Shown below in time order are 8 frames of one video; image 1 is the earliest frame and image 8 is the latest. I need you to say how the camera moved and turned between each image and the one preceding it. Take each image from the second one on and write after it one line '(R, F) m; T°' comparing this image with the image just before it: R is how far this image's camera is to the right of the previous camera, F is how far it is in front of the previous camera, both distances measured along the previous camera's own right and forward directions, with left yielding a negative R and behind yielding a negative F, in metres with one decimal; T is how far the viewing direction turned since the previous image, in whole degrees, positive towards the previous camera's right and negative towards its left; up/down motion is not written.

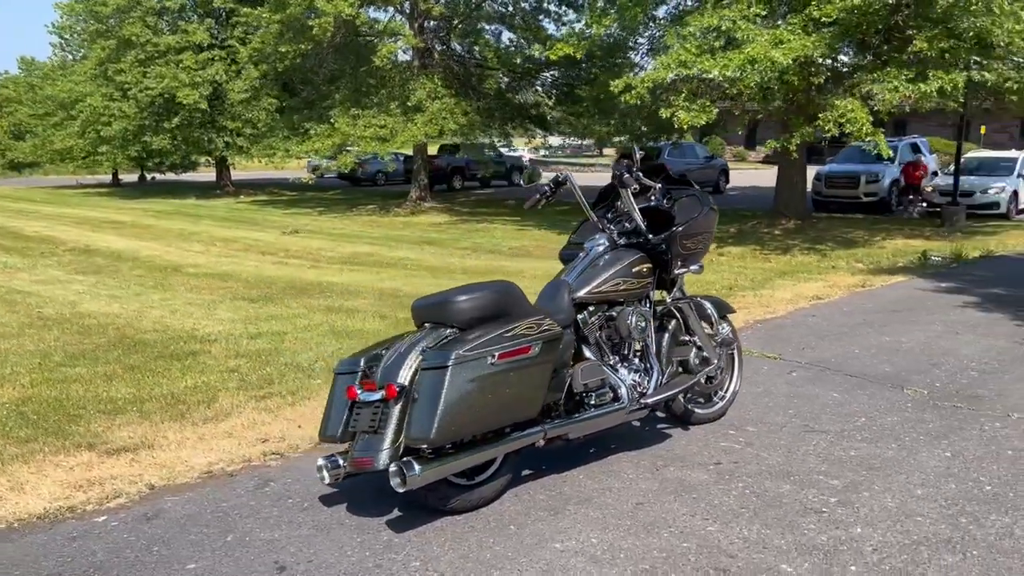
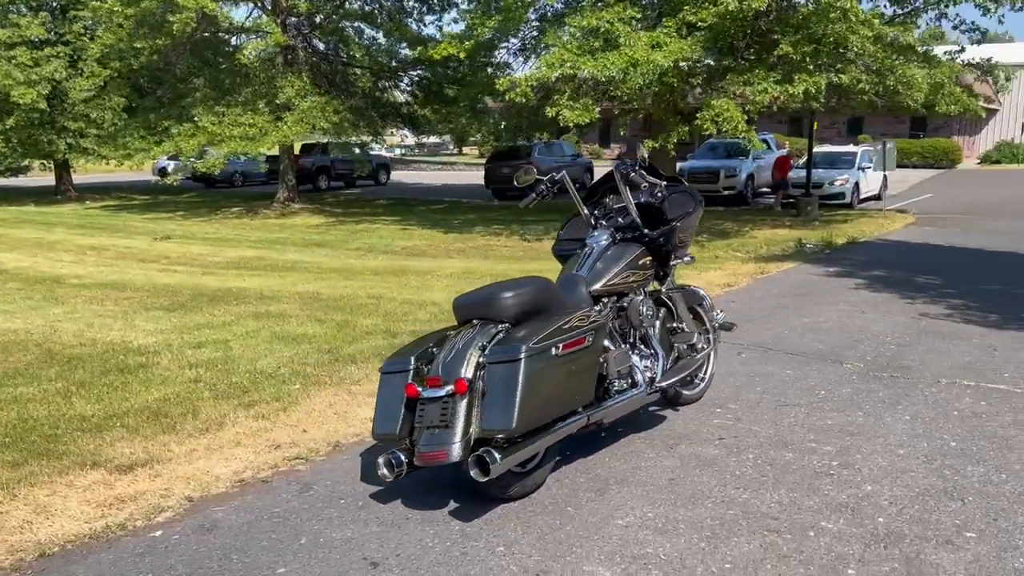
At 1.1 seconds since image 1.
(-0.8, -0.1) m; +10°
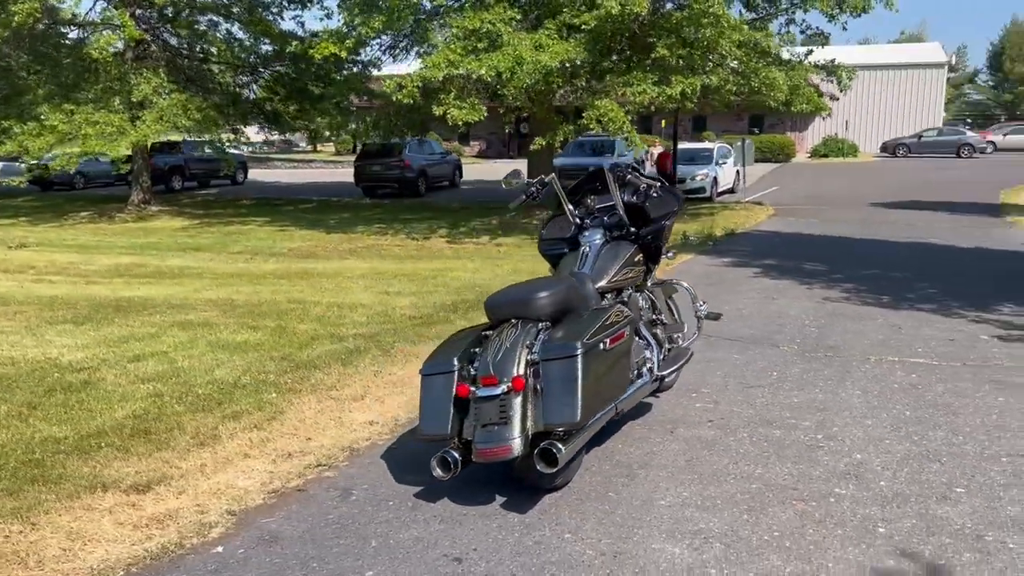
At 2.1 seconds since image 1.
(-0.8, -0.1) m; +10°
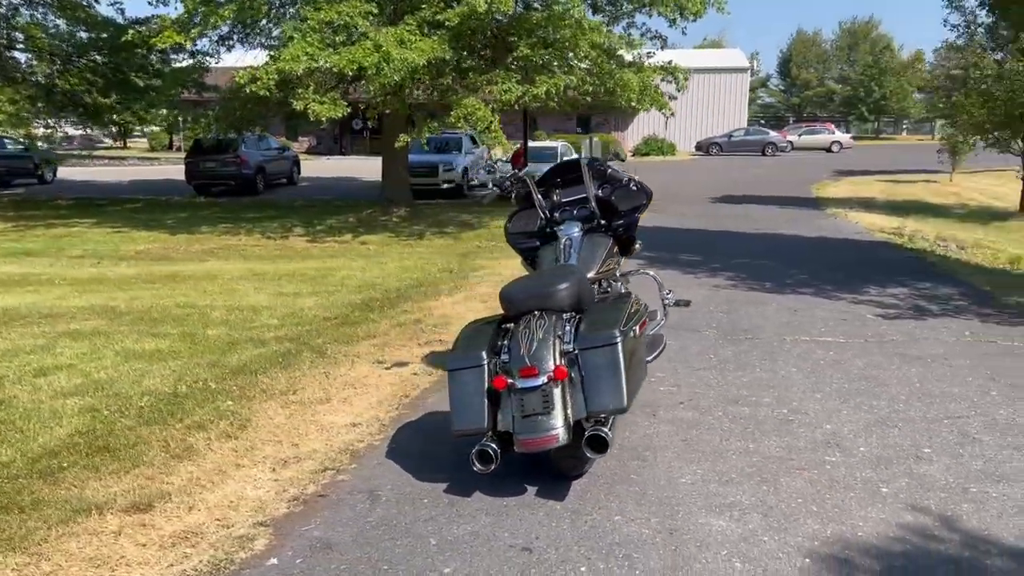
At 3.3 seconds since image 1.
(-0.9, +0.1) m; +12°
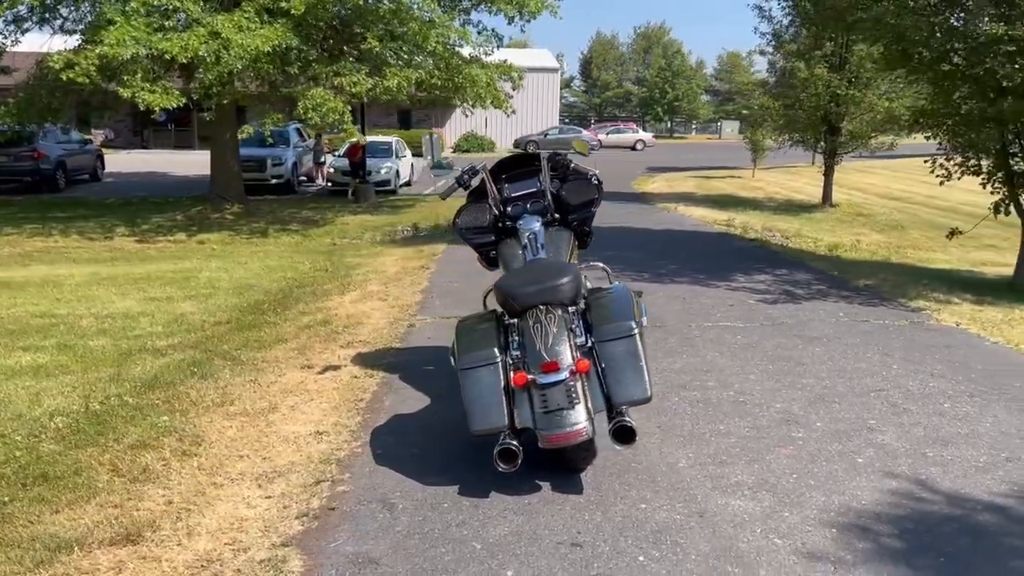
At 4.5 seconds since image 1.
(-0.9, +0.2) m; +13°
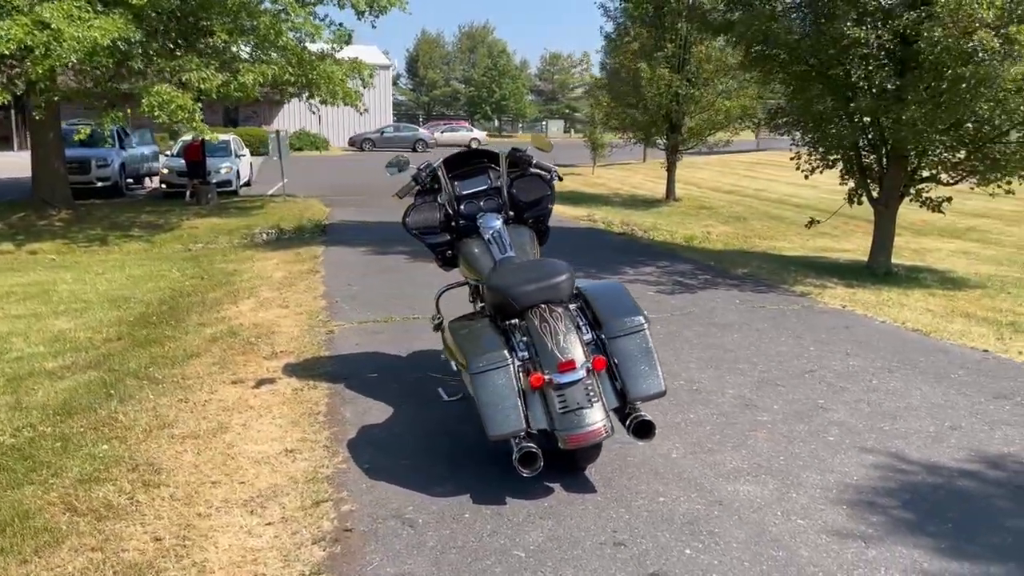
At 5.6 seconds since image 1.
(-0.8, +0.2) m; +11°
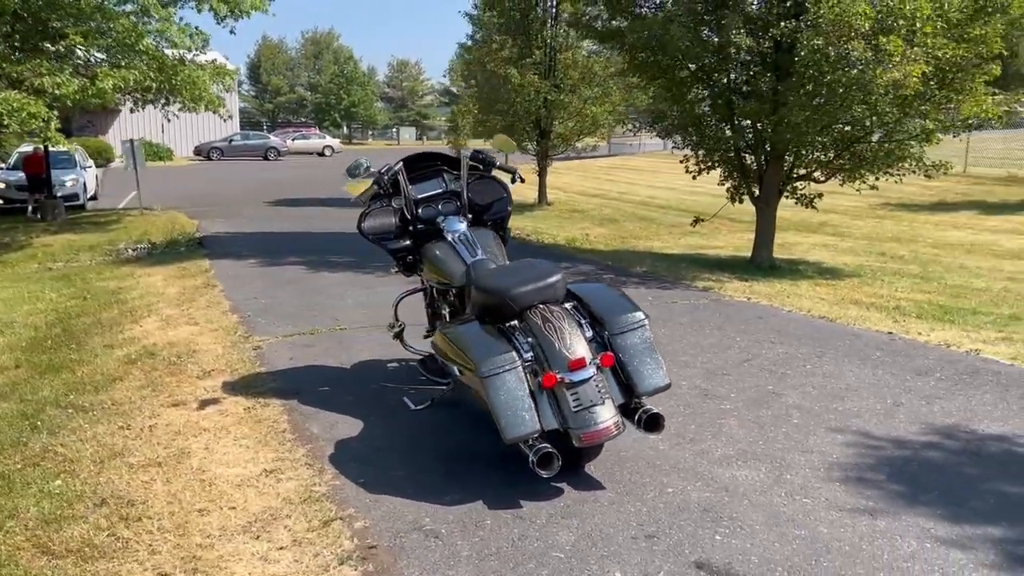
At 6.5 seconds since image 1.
(-0.6, +0.1) m; +10°
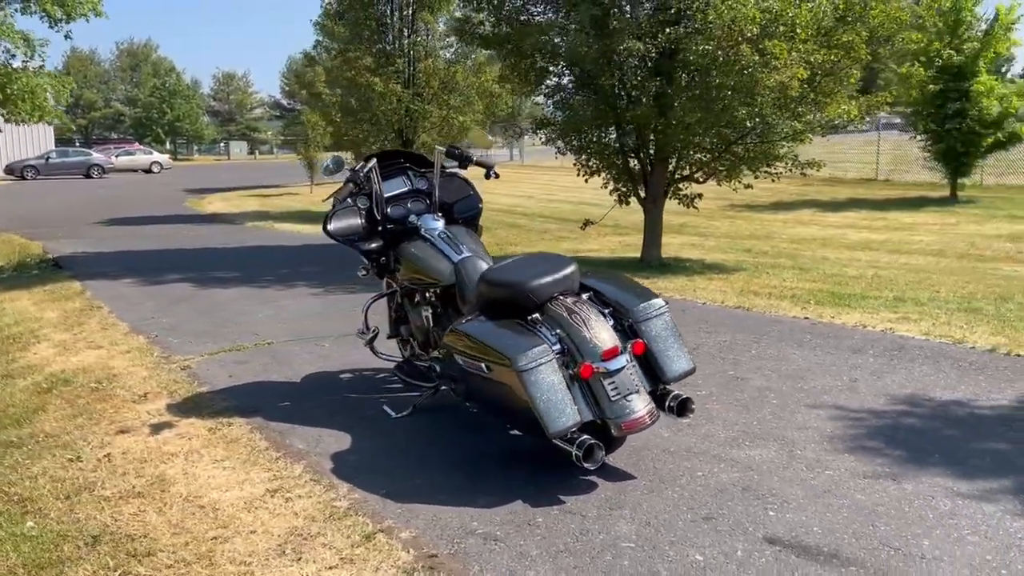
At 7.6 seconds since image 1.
(-0.8, +0.2) m; +11°
